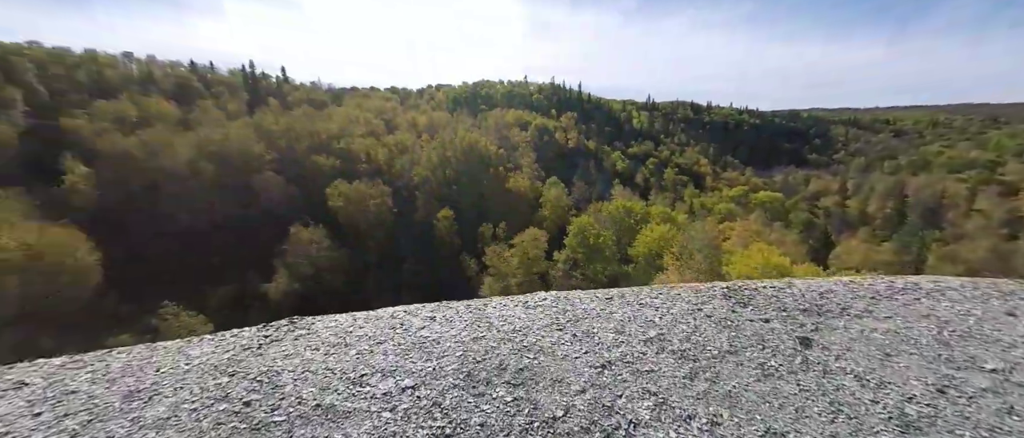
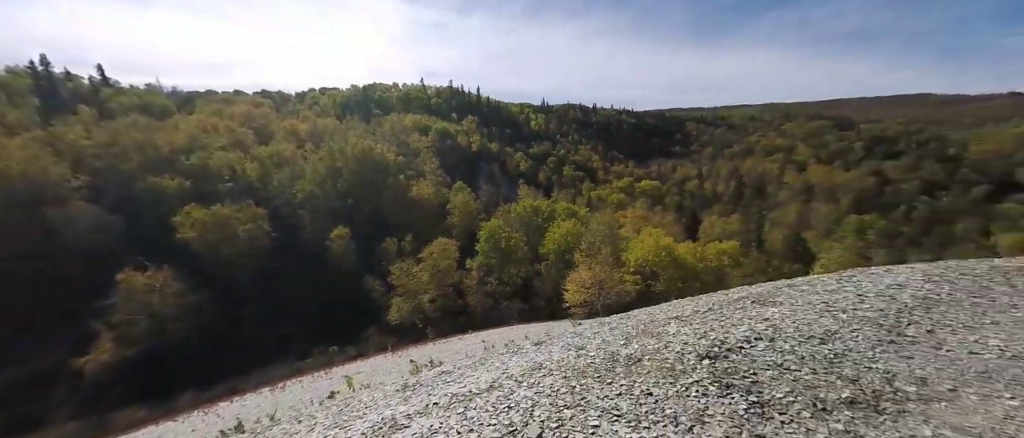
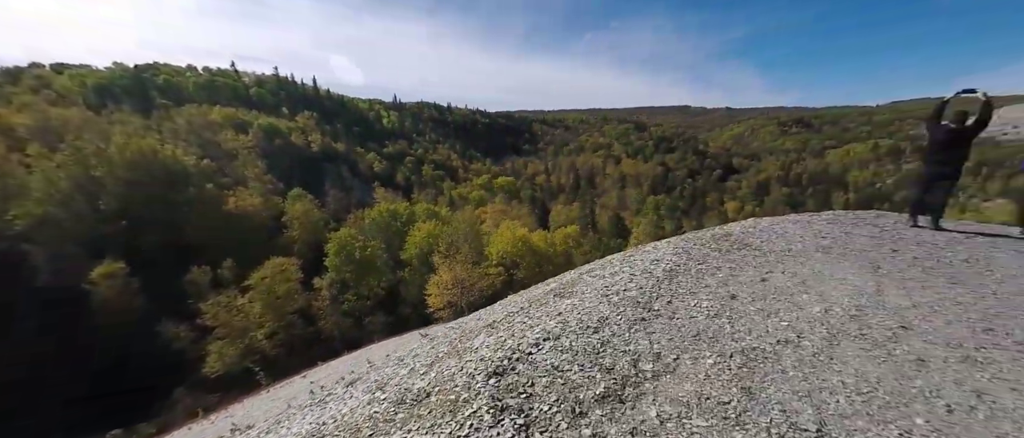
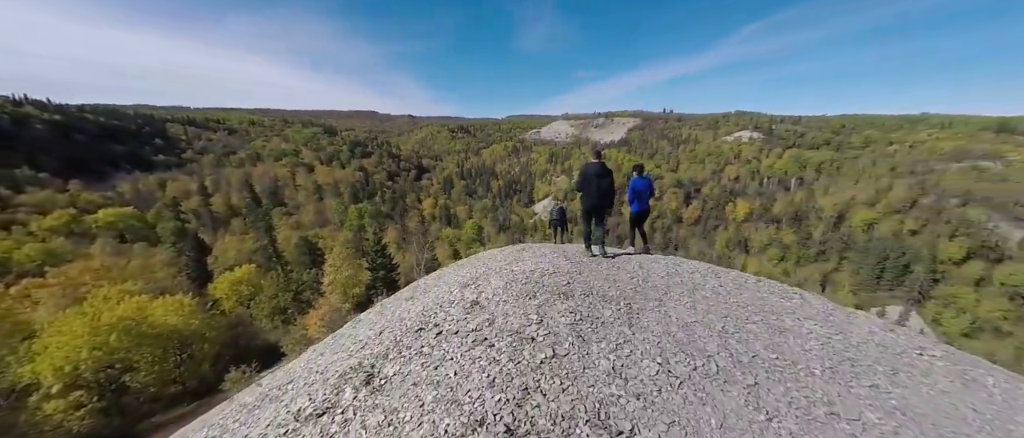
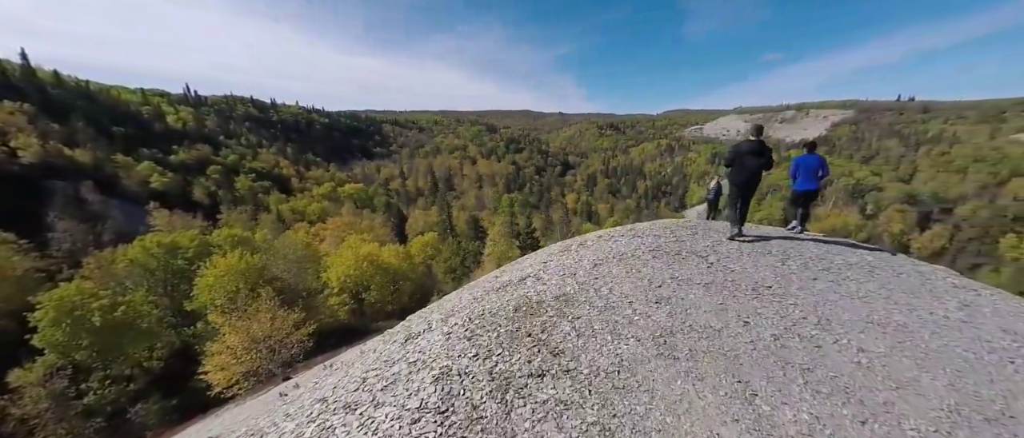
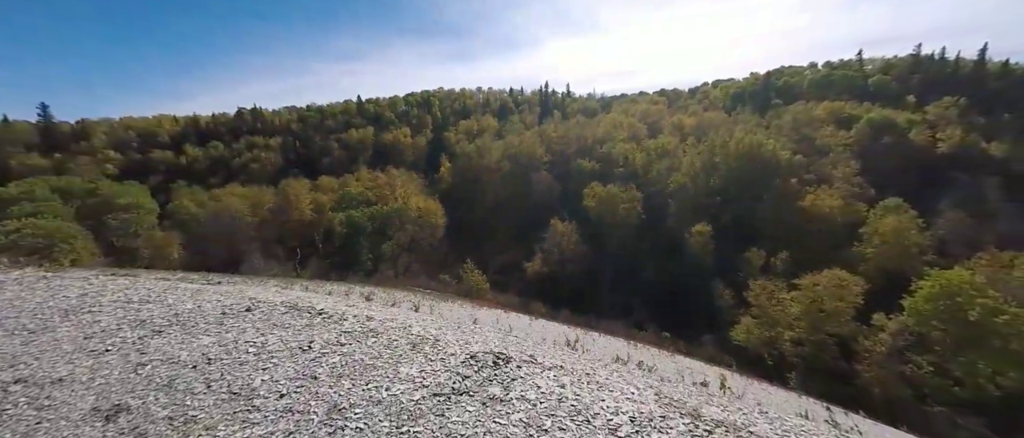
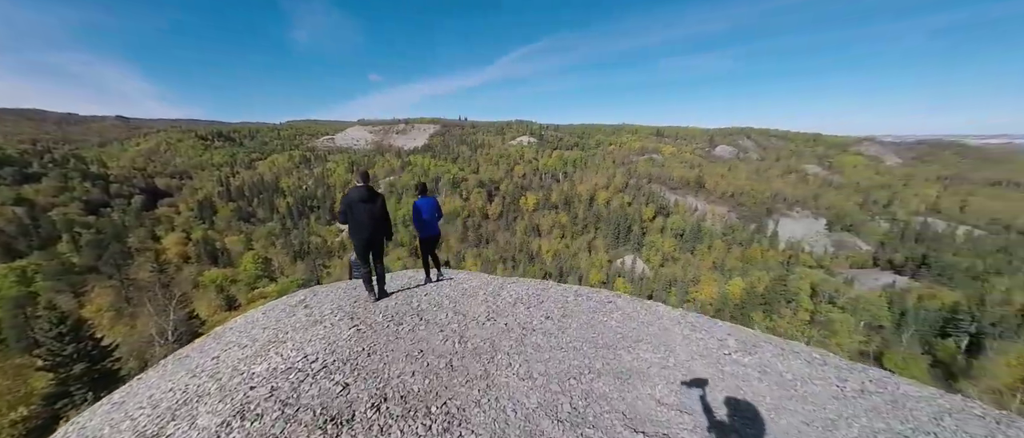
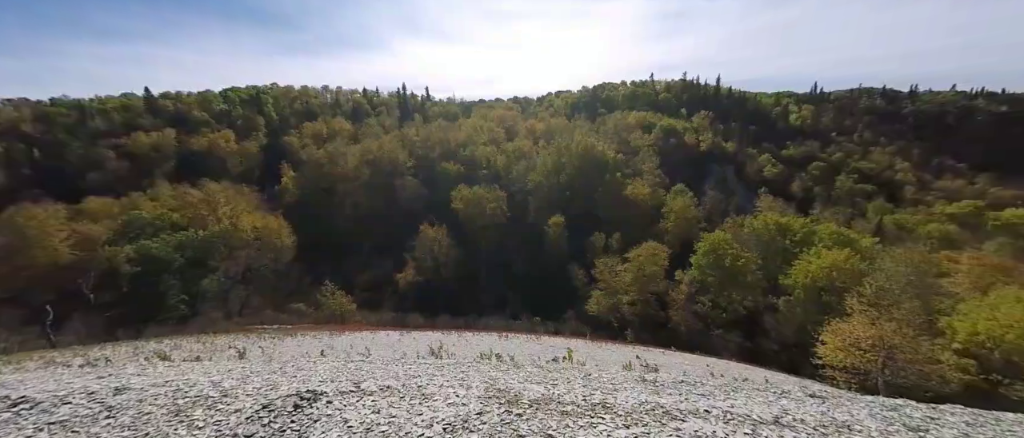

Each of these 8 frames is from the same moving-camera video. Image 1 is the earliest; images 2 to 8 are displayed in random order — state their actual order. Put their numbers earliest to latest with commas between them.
6, 8, 2, 3, 5, 4, 7
